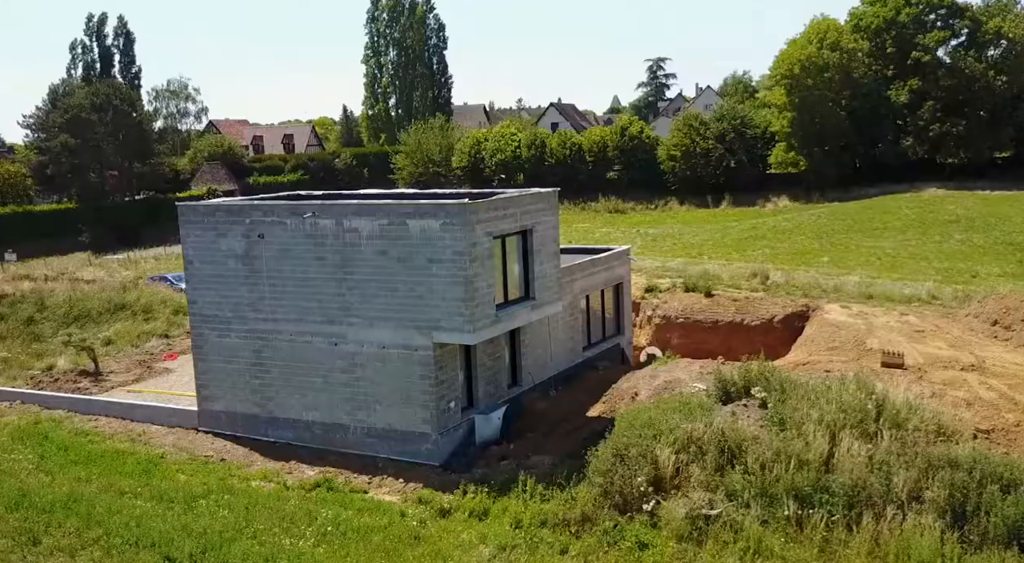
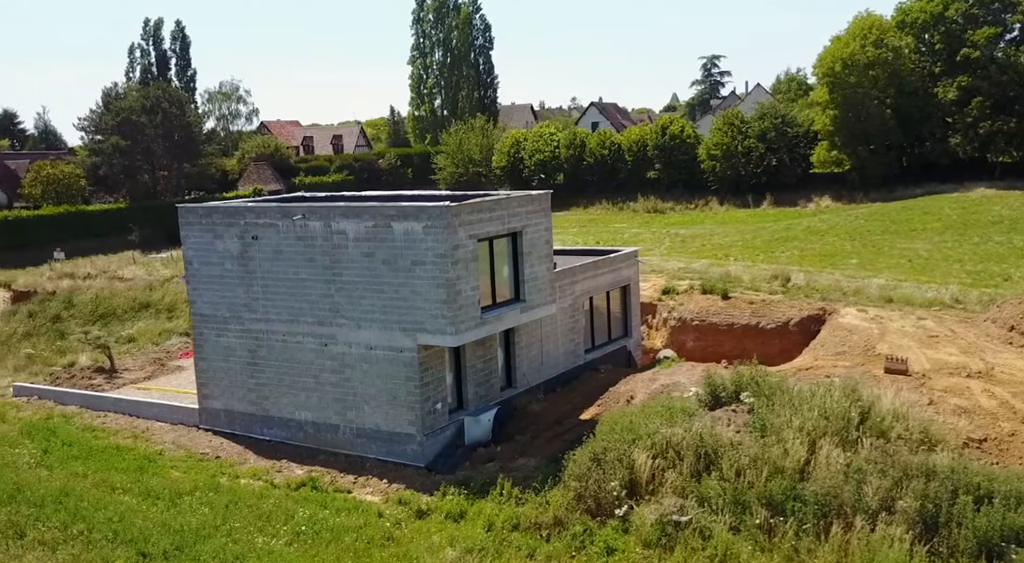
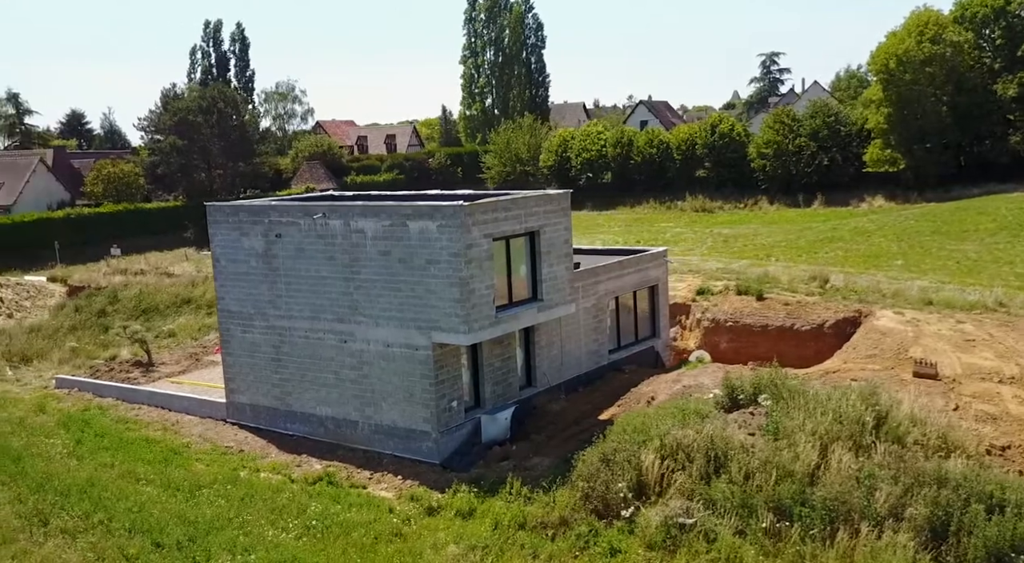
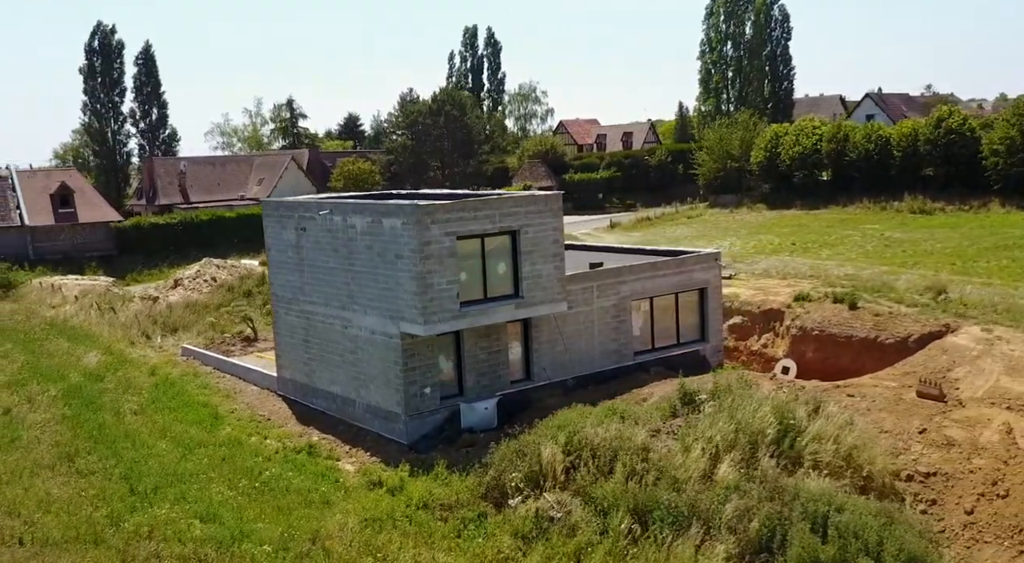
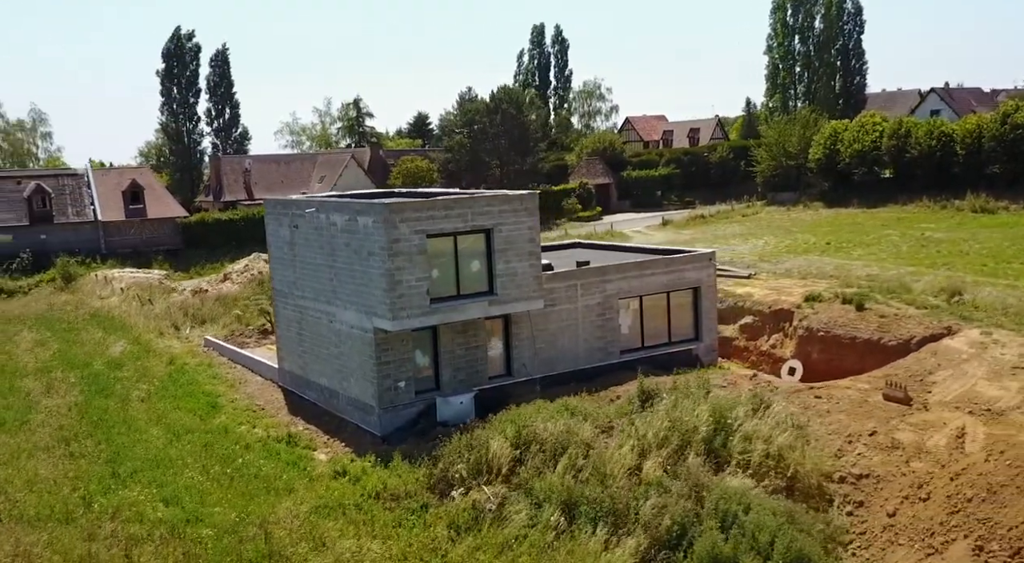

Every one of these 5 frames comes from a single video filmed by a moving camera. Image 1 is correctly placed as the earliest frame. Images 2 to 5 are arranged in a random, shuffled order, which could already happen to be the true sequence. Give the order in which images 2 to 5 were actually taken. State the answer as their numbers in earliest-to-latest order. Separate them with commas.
2, 3, 4, 5
